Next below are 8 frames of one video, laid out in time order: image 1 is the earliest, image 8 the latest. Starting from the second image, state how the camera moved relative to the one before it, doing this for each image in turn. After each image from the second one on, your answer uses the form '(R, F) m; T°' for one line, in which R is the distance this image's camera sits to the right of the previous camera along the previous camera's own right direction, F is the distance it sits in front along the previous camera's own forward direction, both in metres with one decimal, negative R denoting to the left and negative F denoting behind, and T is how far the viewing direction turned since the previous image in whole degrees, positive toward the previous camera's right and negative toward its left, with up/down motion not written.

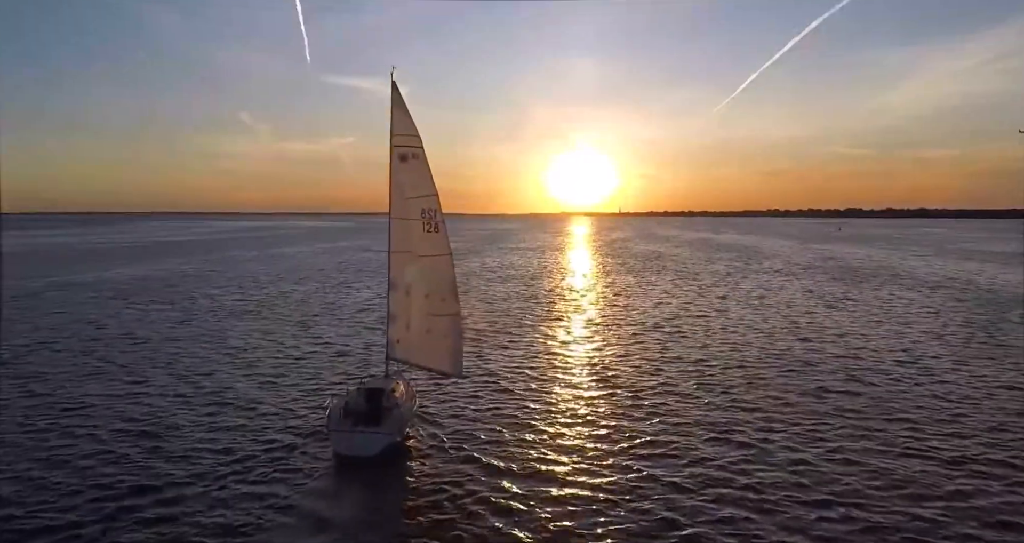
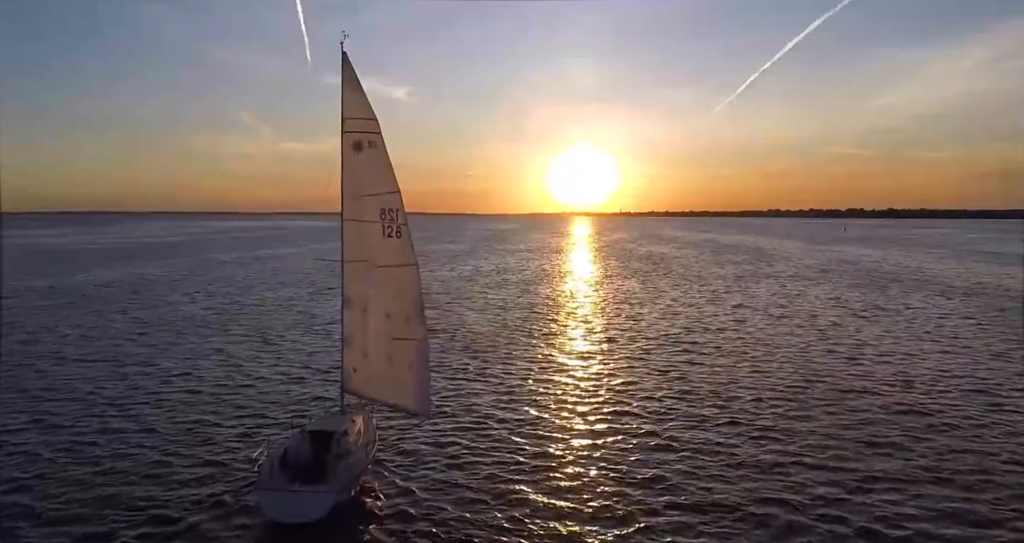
(+0.5, +3.8) m; 0°
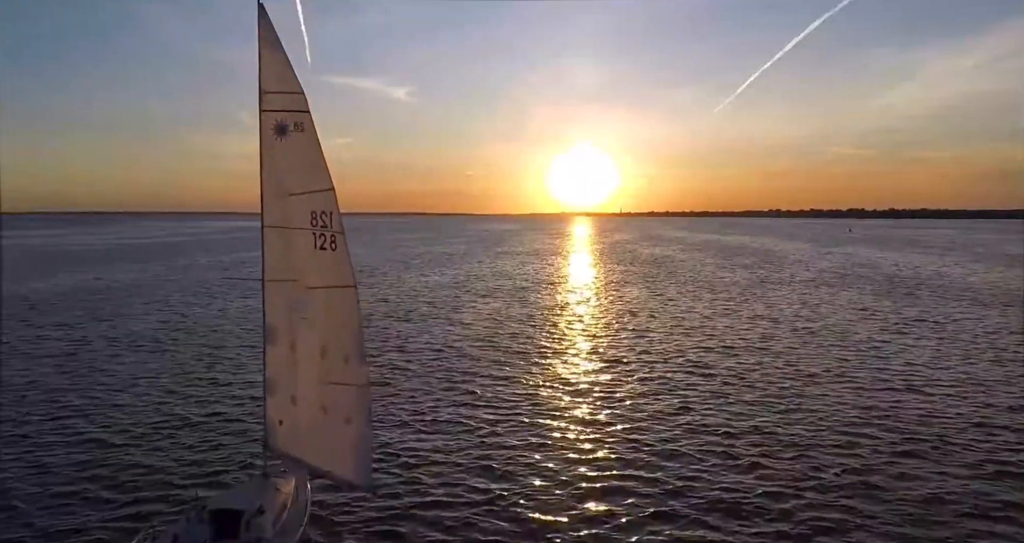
(+0.5, +4.0) m; 0°
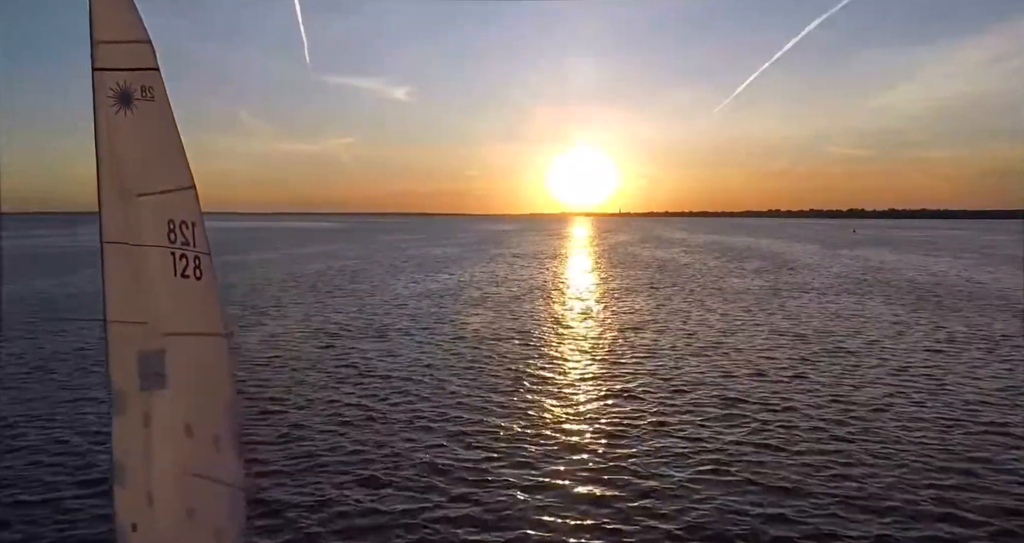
(+0.5, +4.0) m; 0°
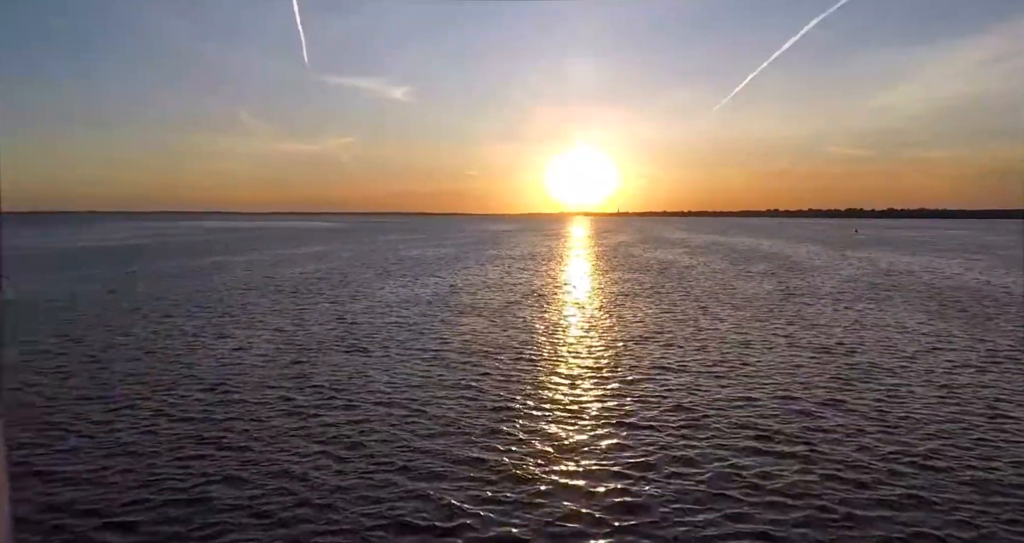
(+0.3, +2.8) m; 0°
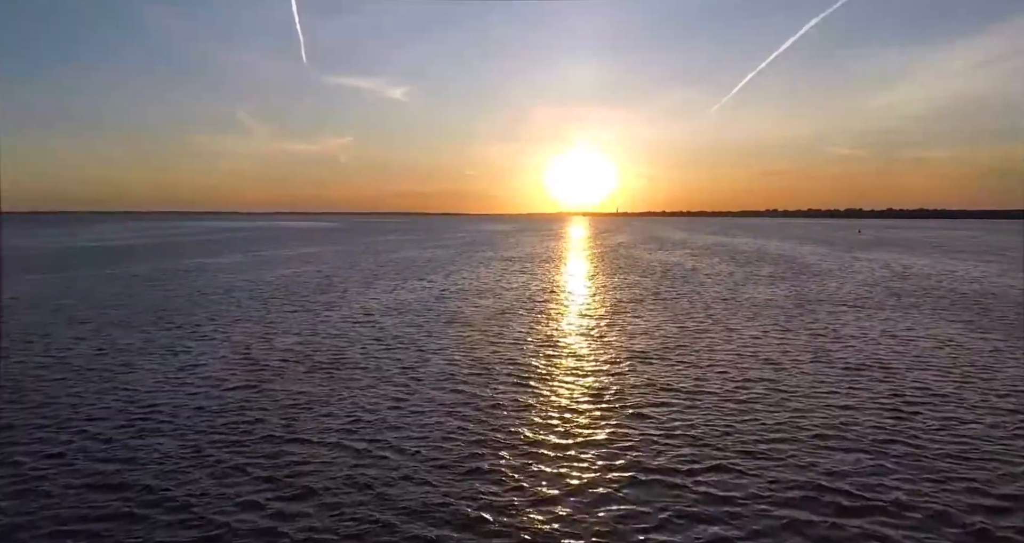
(+0.3, +3.4) m; 0°
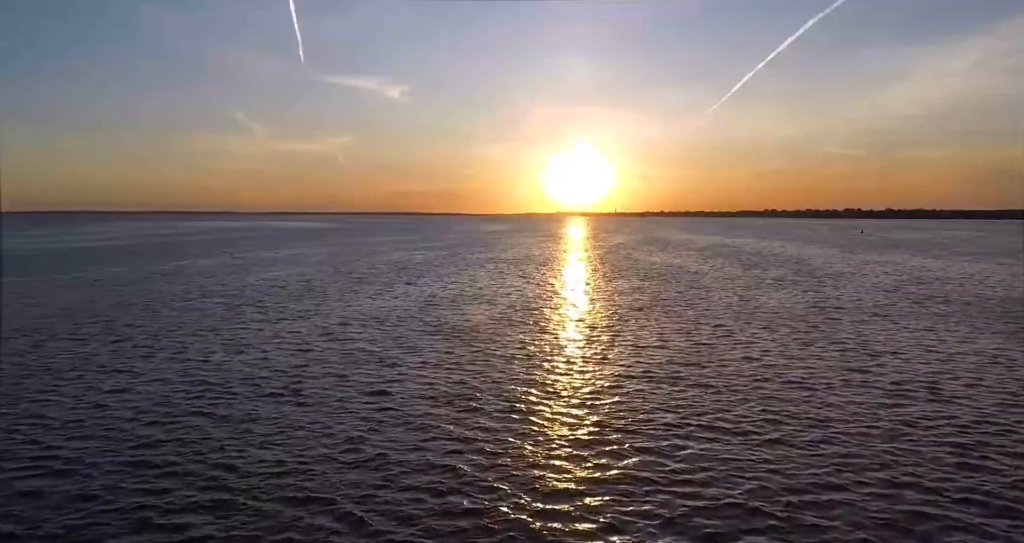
(+0.3, +3.3) m; 0°
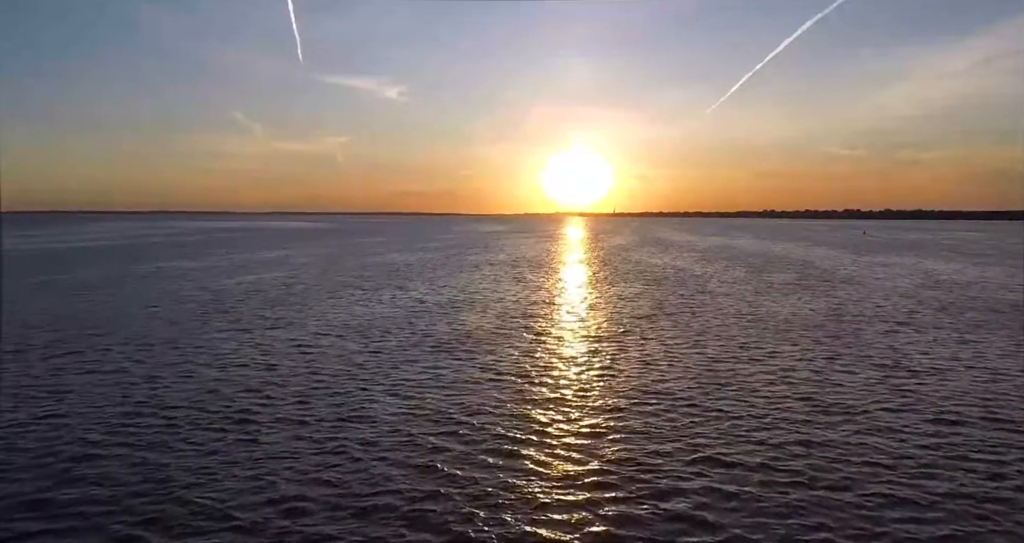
(+0.3, +3.0) m; 0°
